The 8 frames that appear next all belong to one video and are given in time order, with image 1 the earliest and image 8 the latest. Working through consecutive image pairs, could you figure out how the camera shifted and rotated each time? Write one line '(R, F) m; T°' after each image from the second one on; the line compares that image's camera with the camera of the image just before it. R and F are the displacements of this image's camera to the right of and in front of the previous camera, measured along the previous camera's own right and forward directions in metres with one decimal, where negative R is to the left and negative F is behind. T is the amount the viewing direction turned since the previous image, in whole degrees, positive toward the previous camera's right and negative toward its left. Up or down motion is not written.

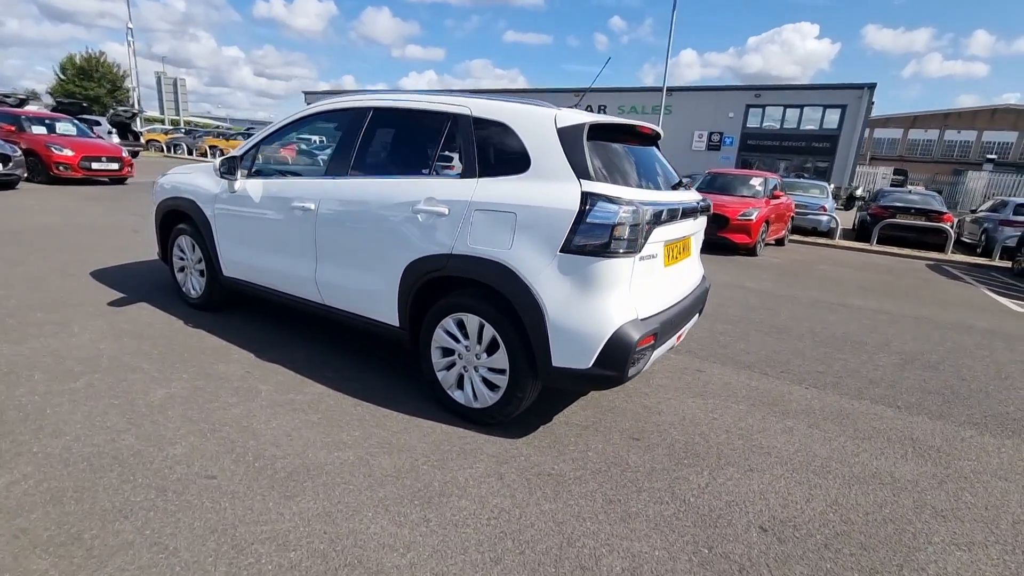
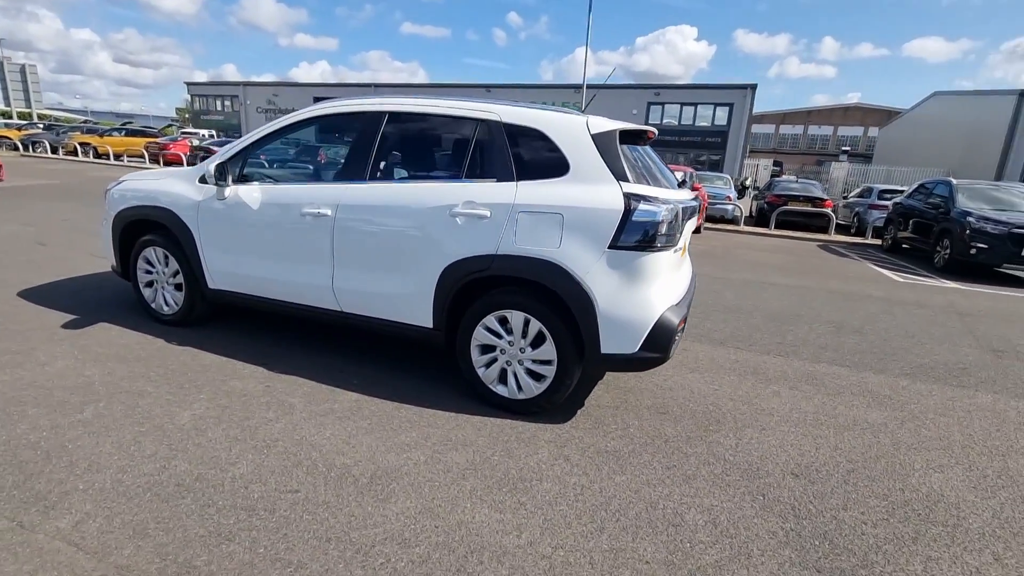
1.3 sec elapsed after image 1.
(-0.8, -0.1) m; +10°
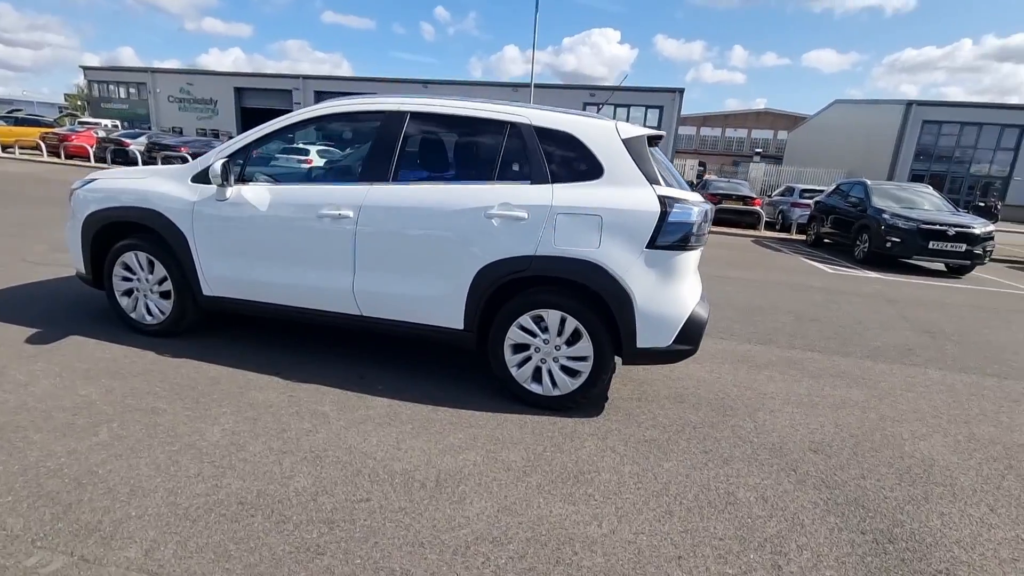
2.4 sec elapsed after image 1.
(-0.7, 0.0) m; +8°
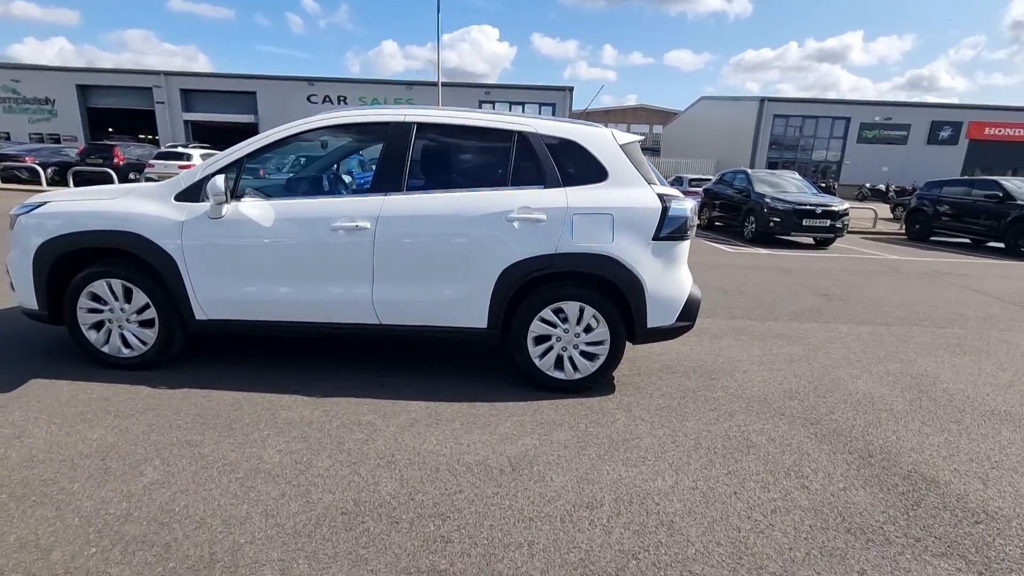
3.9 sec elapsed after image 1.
(-0.9, -0.2) m; +12°
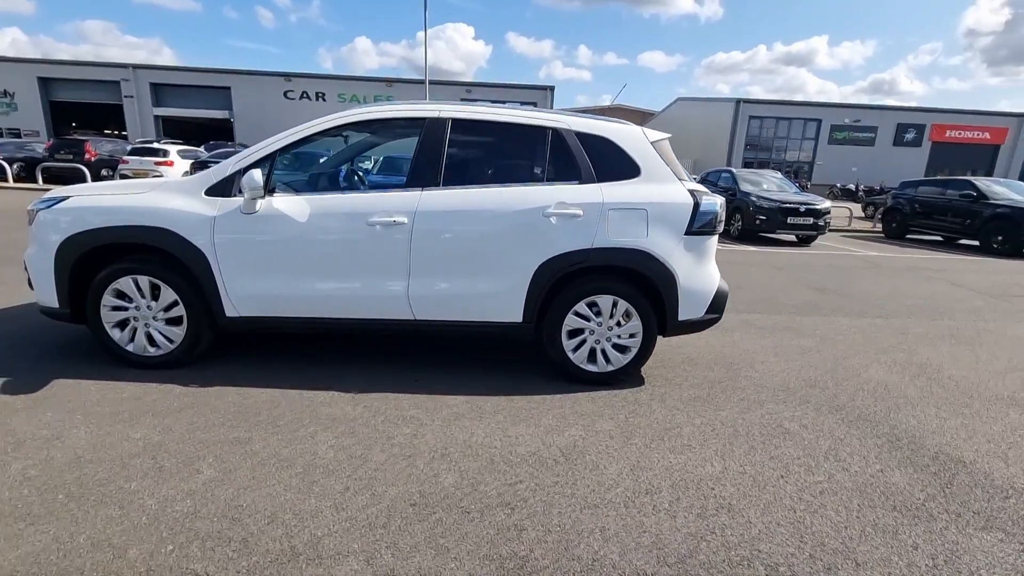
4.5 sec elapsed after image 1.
(-0.4, 0.0) m; +3°
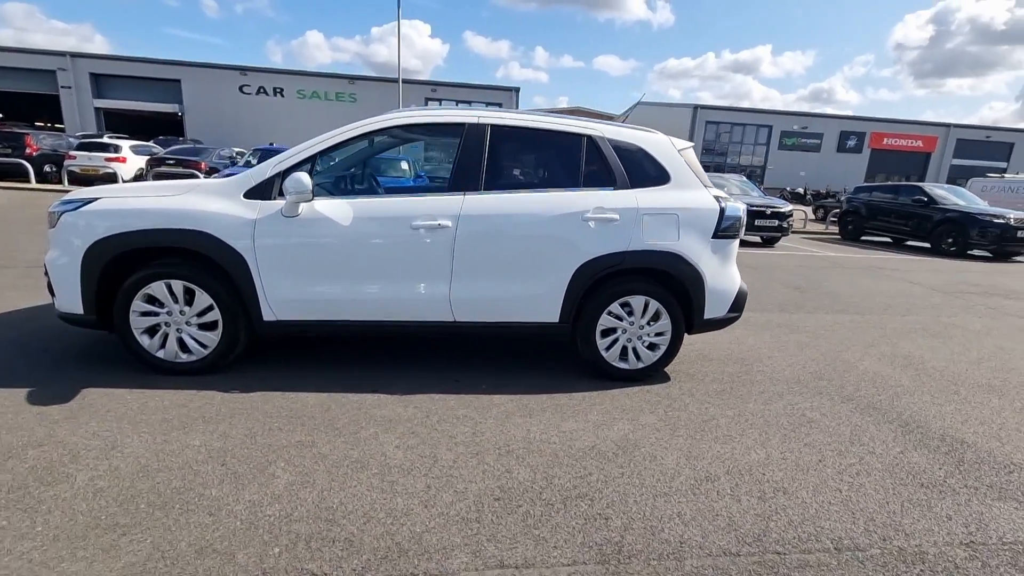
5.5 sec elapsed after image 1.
(-0.6, -0.1) m; +5°
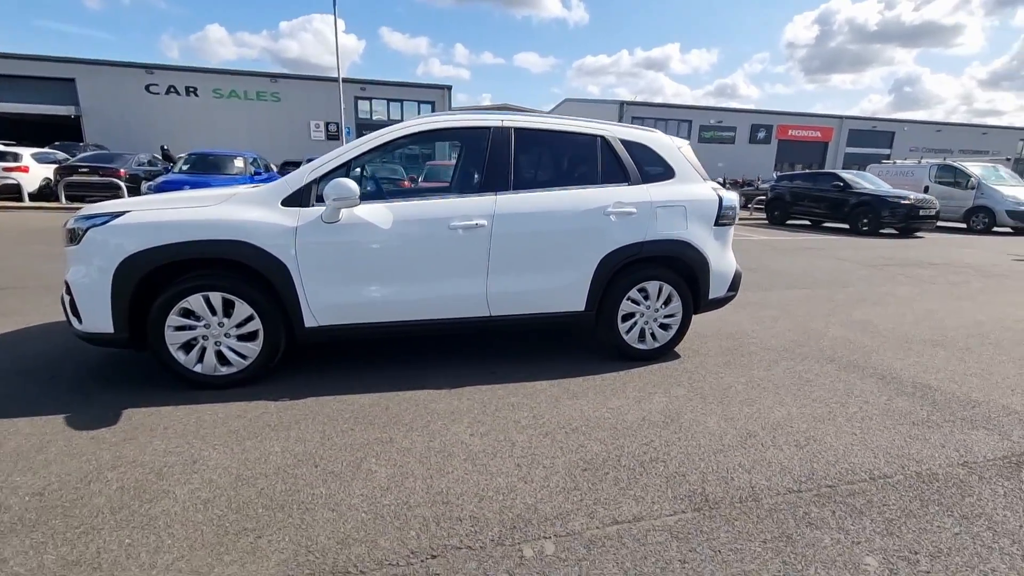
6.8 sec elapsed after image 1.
(-0.8, -0.2) m; +8°
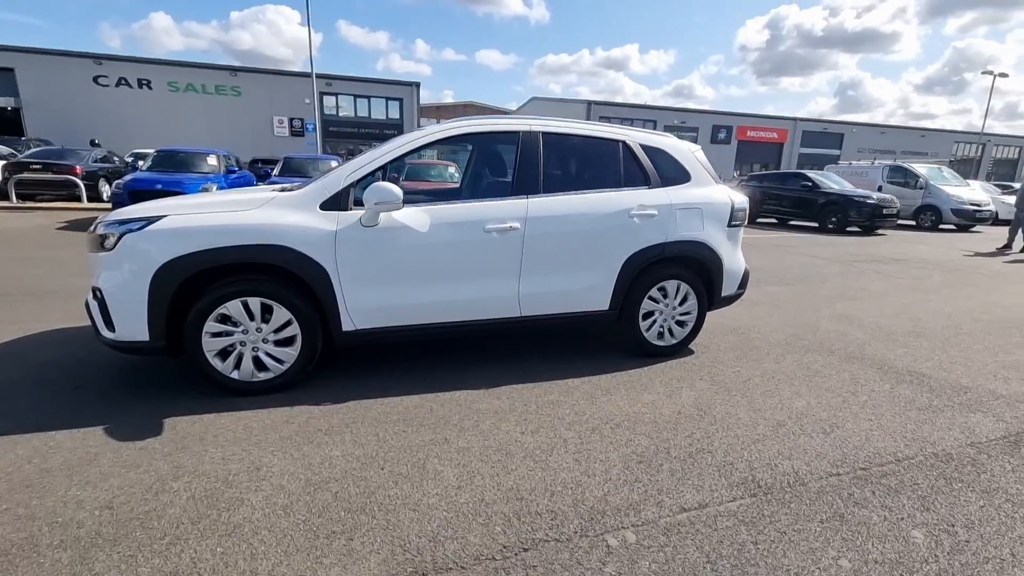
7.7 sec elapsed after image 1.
(-0.5, -0.1) m; +4°
